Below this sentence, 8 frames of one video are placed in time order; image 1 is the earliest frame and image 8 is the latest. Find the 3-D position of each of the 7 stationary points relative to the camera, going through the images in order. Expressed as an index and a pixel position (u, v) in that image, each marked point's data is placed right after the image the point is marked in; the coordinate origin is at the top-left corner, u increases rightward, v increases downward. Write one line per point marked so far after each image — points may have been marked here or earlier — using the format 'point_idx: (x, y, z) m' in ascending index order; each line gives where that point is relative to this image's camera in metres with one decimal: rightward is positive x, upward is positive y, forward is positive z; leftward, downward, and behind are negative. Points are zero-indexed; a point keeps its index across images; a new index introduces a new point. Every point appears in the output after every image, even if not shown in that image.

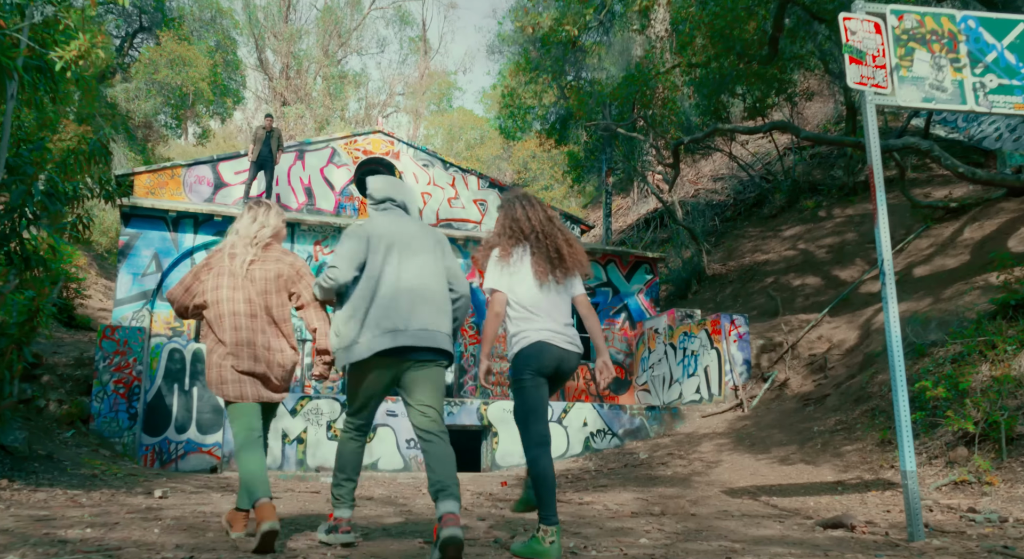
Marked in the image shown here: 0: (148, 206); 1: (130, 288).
0: (-6.8, +1.5, +12.5) m
1: (-7.1, -0.1, +12.4) m
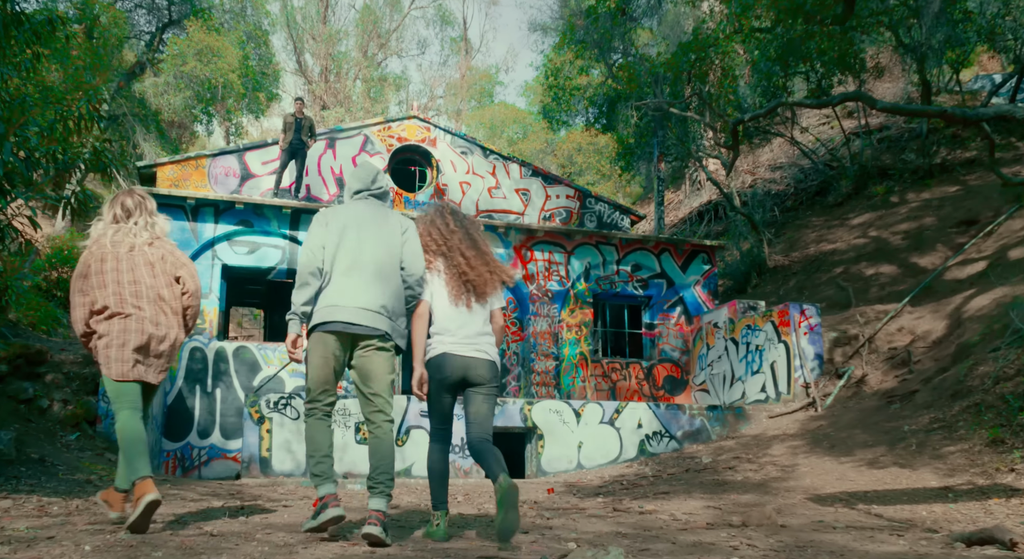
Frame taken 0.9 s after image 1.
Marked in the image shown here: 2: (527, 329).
0: (-6.0, +1.6, +11.9) m
1: (-6.4, 0.0, +11.8) m
2: (+0.3, -1.1, +14.9) m
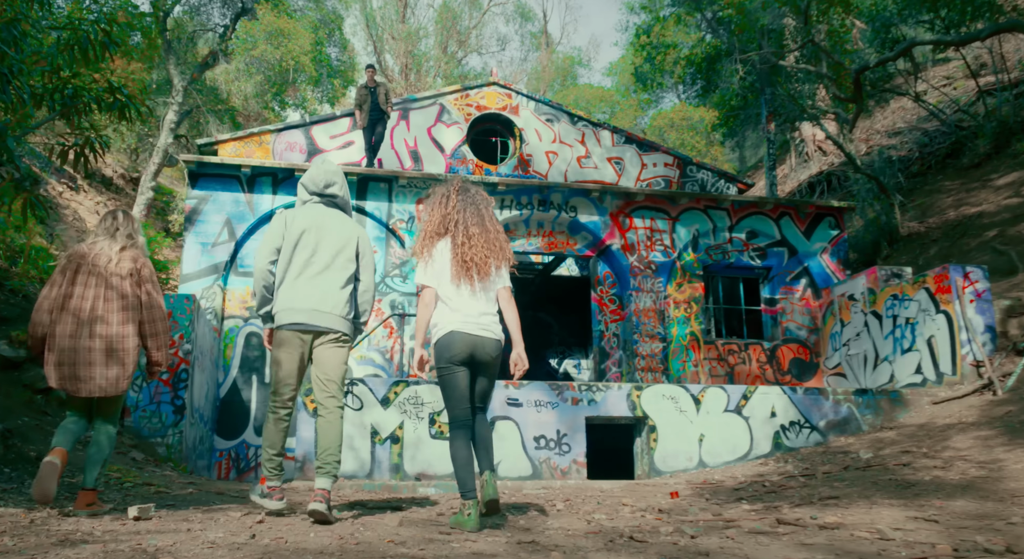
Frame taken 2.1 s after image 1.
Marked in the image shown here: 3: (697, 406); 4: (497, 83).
0: (-4.6, +1.9, +10.8) m
1: (-4.9, +0.3, +10.7) m
2: (+2.2, -0.5, +12.9) m
3: (+2.7, -1.8, +9.9) m
4: (-0.3, +4.2, +15.2) m
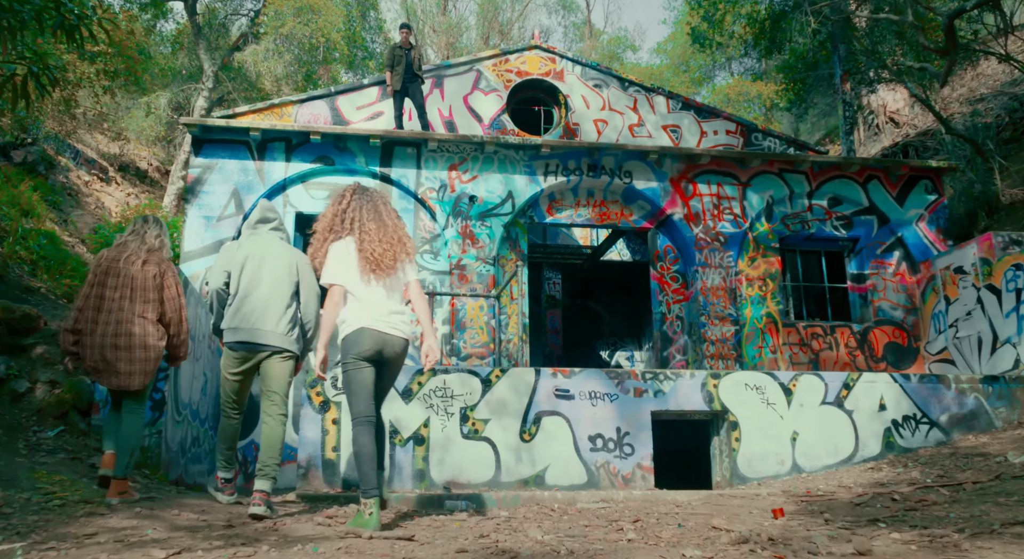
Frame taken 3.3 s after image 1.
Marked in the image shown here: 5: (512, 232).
0: (-4.0, +2.2, +9.5) m
1: (-4.3, +0.6, +9.5) m
2: (+3.0, -0.1, +11.2) m
3: (+3.2, -1.4, +8.1) m
4: (+0.5, +4.6, +13.6) m
5: (0.0, +0.7, +10.7) m
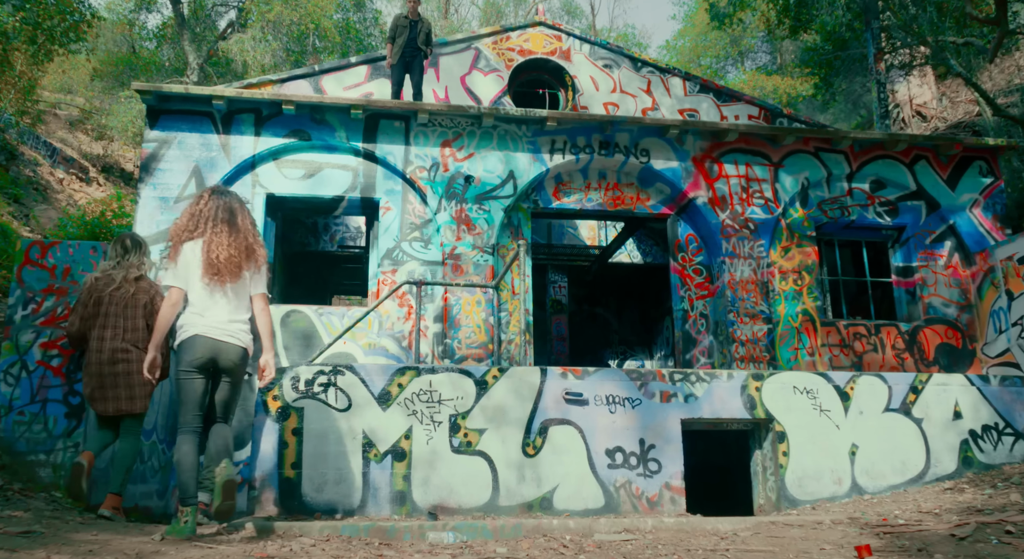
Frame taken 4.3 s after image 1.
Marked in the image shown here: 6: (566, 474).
0: (-4.0, +2.3, +8.3) m
1: (-4.3, +0.7, +8.3) m
2: (+3.0, 0.0, +9.9) m
3: (+3.3, -1.2, +6.8) m
4: (+0.6, +4.7, +12.4) m
5: (0.0, +0.8, +9.4) m
6: (+0.5, -1.8, +6.2) m
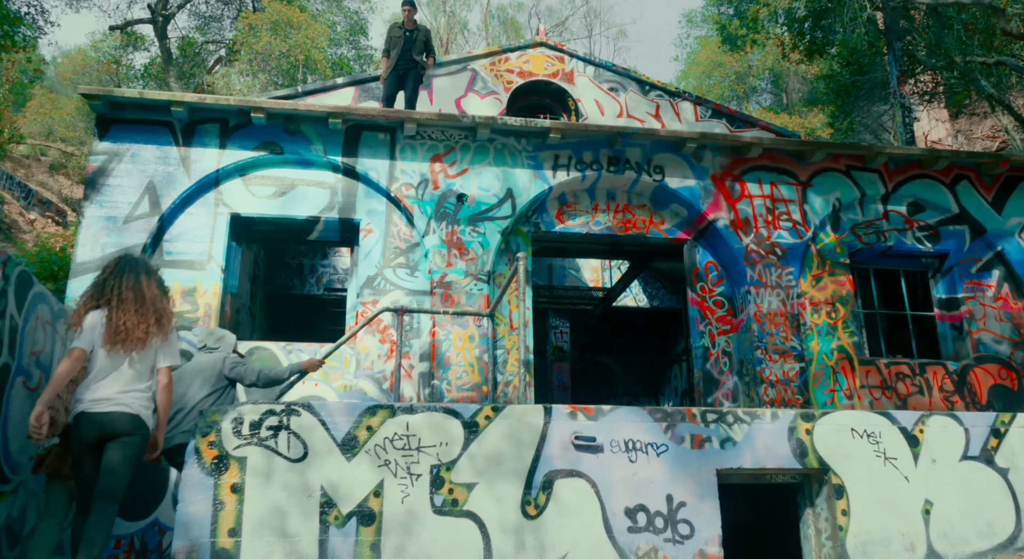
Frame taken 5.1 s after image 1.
0: (-4.1, +2.0, +7.4) m
1: (-4.3, +0.4, +7.2) m
2: (+3.0, -0.4, +8.7) m
3: (+3.2, -1.4, +5.5) m
4: (+0.5, +4.0, +11.7) m
5: (0.0, +0.5, +8.4) m
6: (+0.5, -1.9, +5.0) m
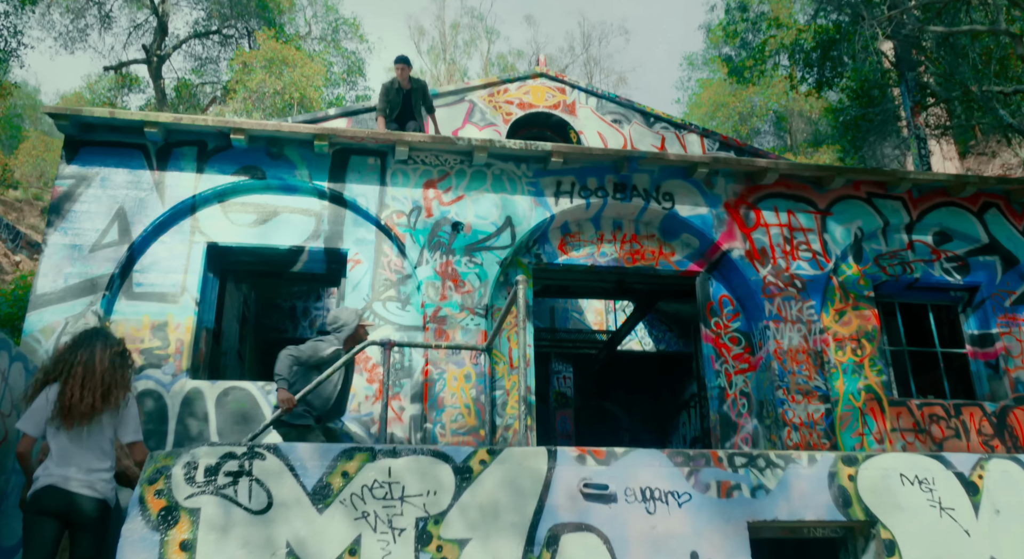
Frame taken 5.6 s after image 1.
0: (-4.1, +1.6, +6.9) m
1: (-4.3, +0.1, +6.6) m
2: (+3.0, -0.8, +8.1) m
3: (+3.2, -1.5, +4.8) m
4: (+0.5, +3.4, +11.3) m
5: (0.0, +0.1, +7.8) m
6: (+0.5, -2.0, +4.2) m
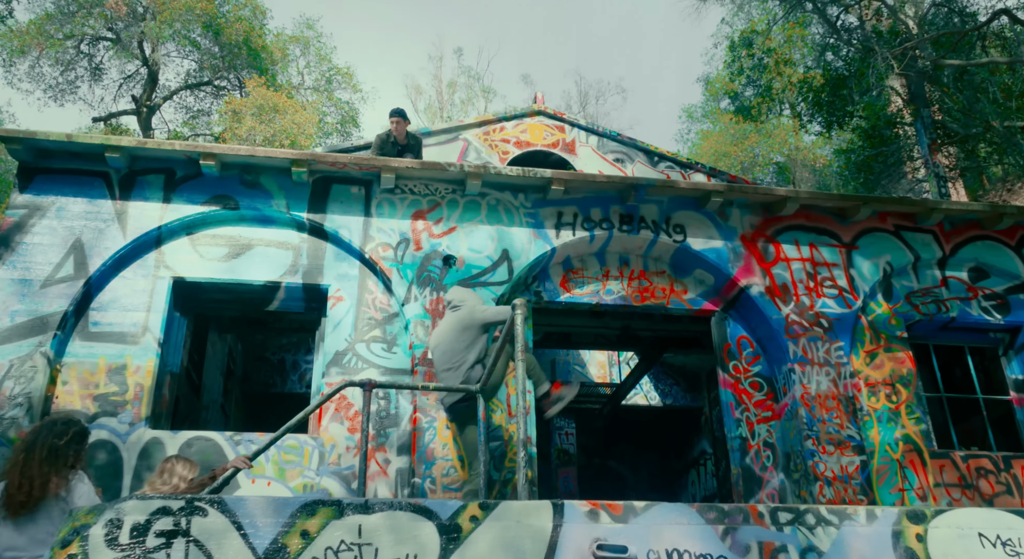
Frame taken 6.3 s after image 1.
0: (-4.1, +1.3, +6.3) m
1: (-4.3, -0.3, +5.9) m
2: (+3.0, -1.2, +7.3) m
3: (+3.2, -1.6, +4.0) m
4: (+0.5, +2.6, +10.9) m
5: (0.0, -0.3, +7.1) m
6: (+0.5, -2.1, +3.3) m
